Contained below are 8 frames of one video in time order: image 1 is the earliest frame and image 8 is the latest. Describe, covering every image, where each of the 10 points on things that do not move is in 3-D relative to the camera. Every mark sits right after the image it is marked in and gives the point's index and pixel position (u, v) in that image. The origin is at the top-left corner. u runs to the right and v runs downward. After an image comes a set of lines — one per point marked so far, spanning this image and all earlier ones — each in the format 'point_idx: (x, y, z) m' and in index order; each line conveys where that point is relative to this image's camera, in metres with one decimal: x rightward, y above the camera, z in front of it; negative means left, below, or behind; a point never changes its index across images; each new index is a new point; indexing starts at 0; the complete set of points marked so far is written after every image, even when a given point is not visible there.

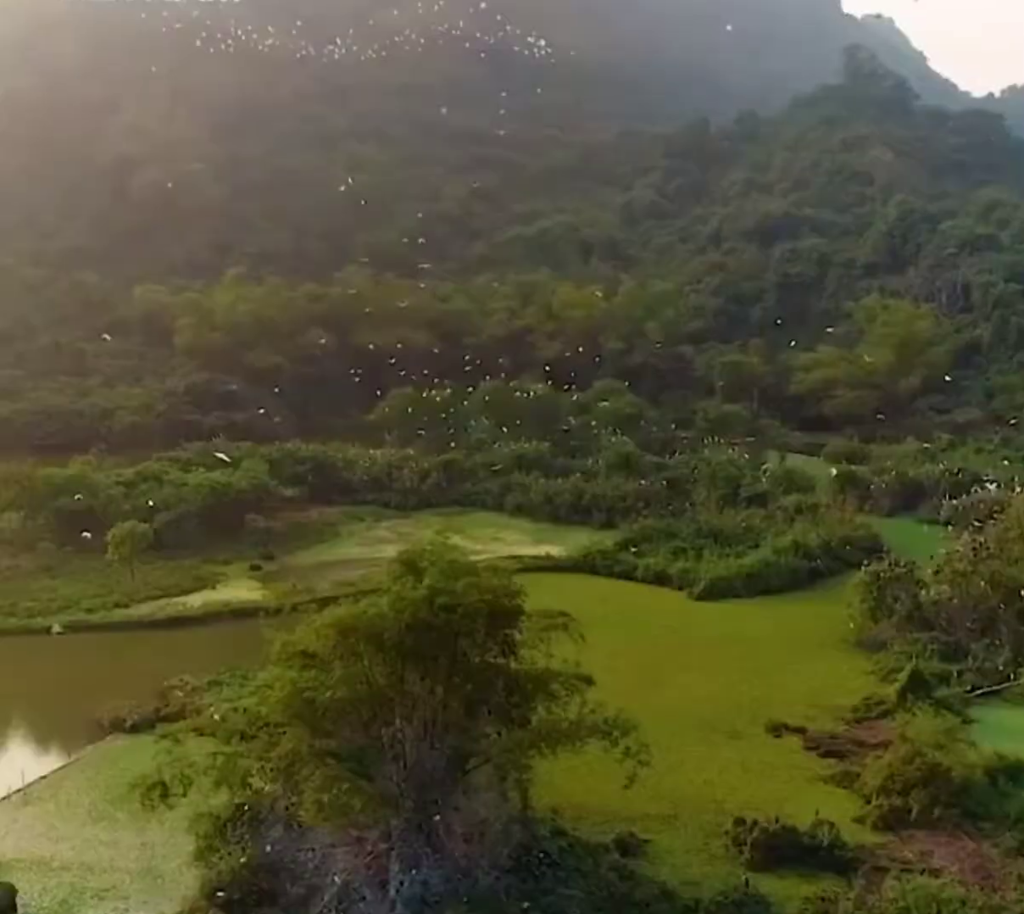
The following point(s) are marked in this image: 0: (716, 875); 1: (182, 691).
0: (+1.8, -3.6, +11.0) m
1: (-4.6, -3.3, +17.9) m
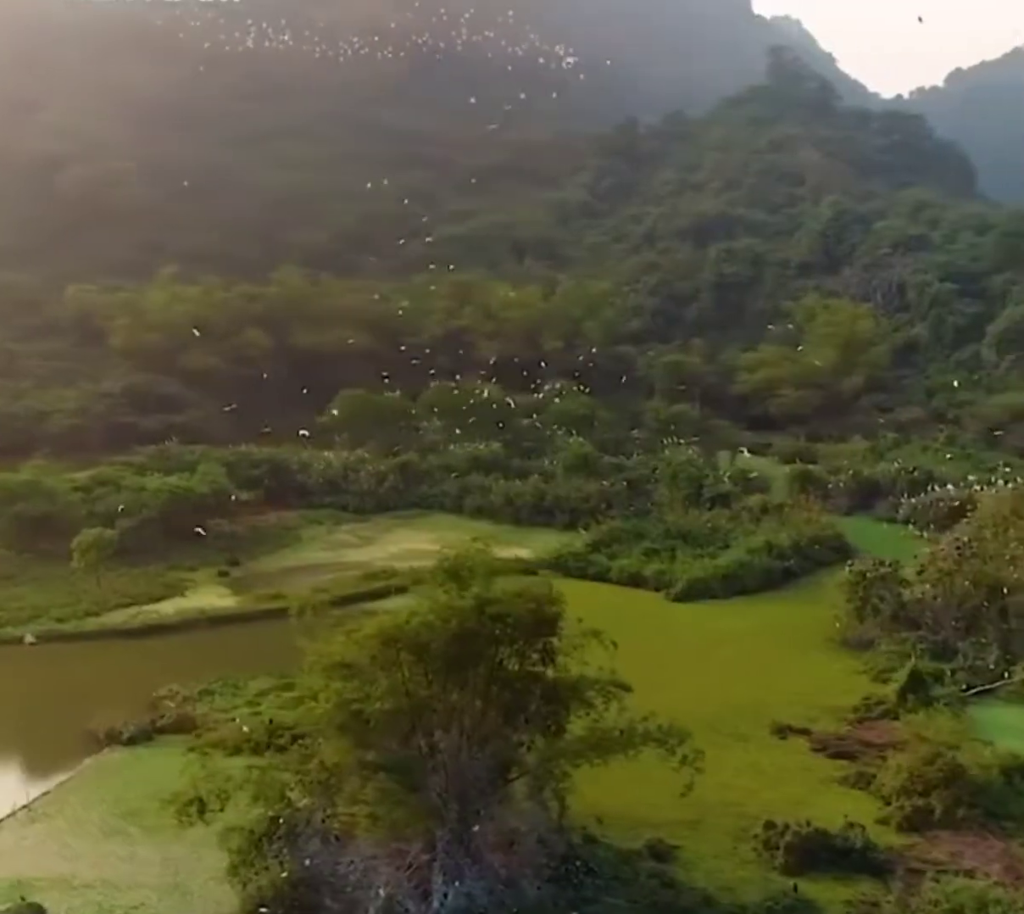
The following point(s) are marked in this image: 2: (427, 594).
0: (+2.1, -3.6, +10.9) m
1: (-4.6, -3.4, +17.5) m
2: (-0.6, -1.1, +10.0) m
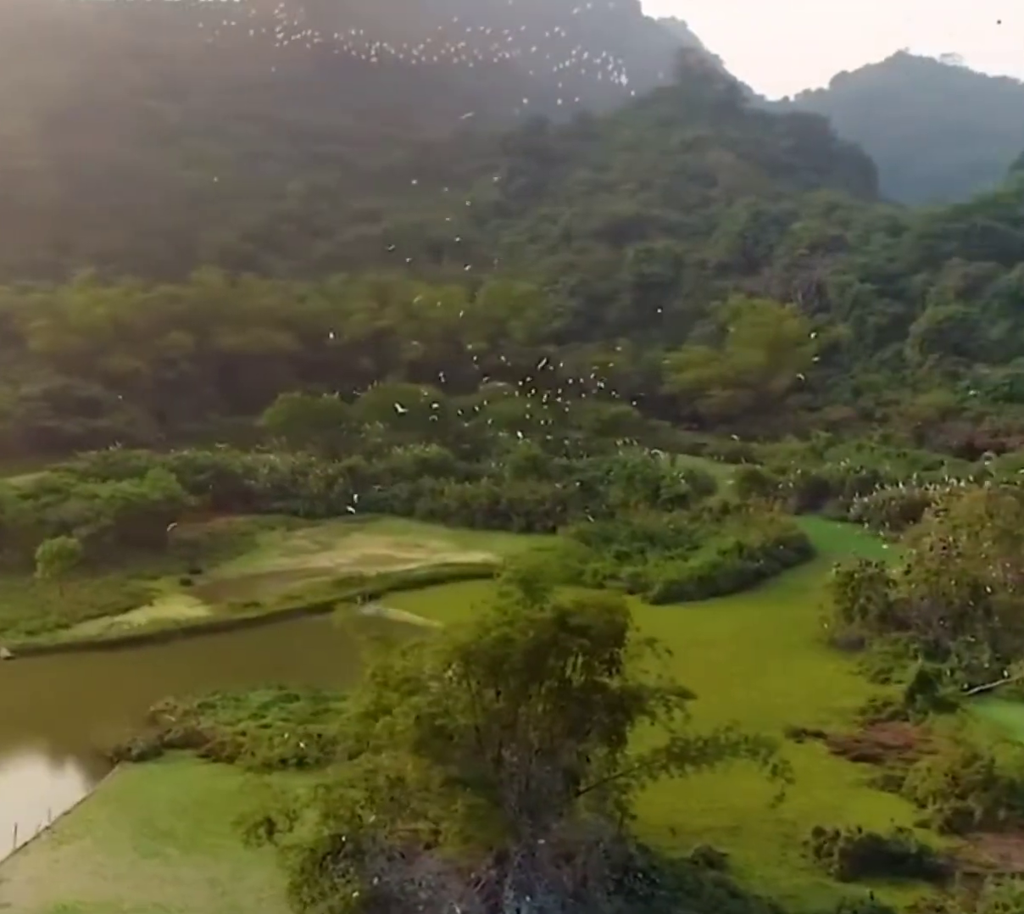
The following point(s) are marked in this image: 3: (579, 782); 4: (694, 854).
0: (+2.6, -3.7, +10.8) m
1: (-4.5, -3.5, +17.1) m
2: (-0.1, -1.1, +9.8) m
3: (+0.5, -2.5, +9.9) m
4: (+1.6, -3.5, +11.2) m
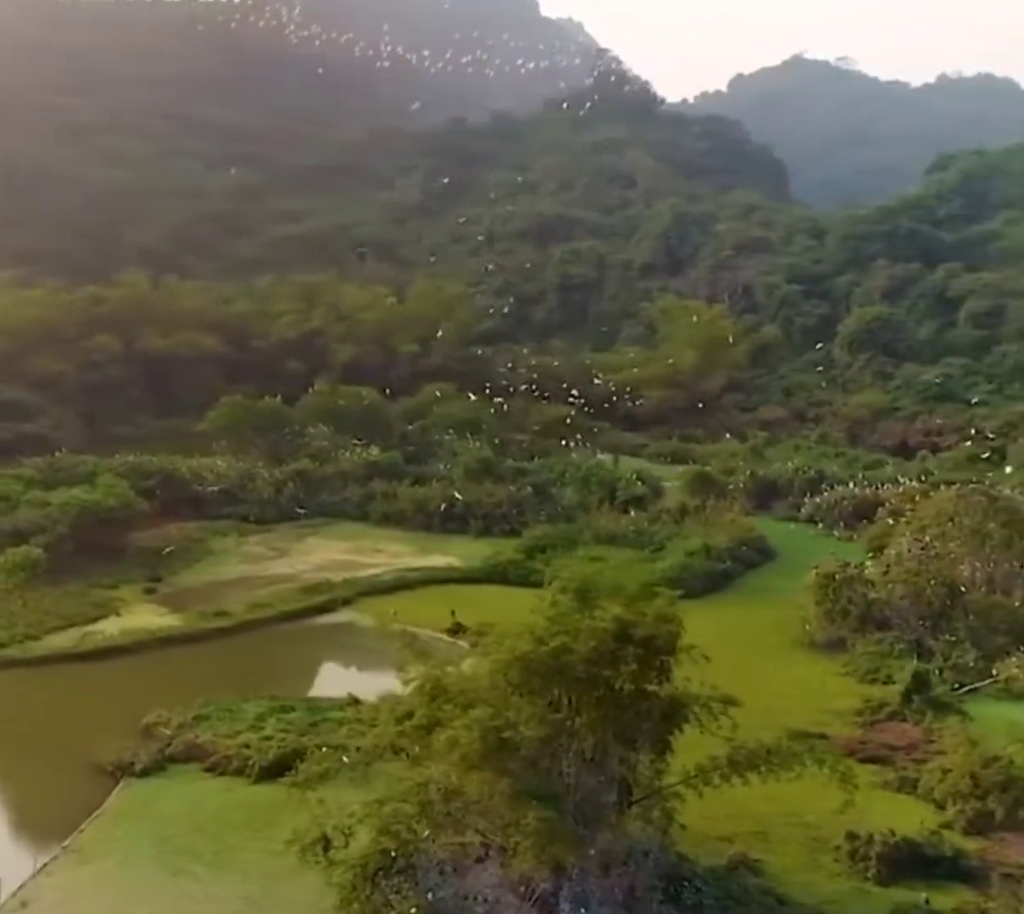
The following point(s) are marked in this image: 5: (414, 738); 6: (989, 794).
0: (+2.9, -3.7, +10.9) m
1: (-4.5, -3.6, +16.7) m
2: (+0.3, -1.2, +9.7) m
3: (+0.9, -2.6, +9.8) m
4: (+1.9, -3.5, +11.1) m
5: (-0.8, -2.1, +9.7) m
6: (+4.7, -3.4, +12.7) m
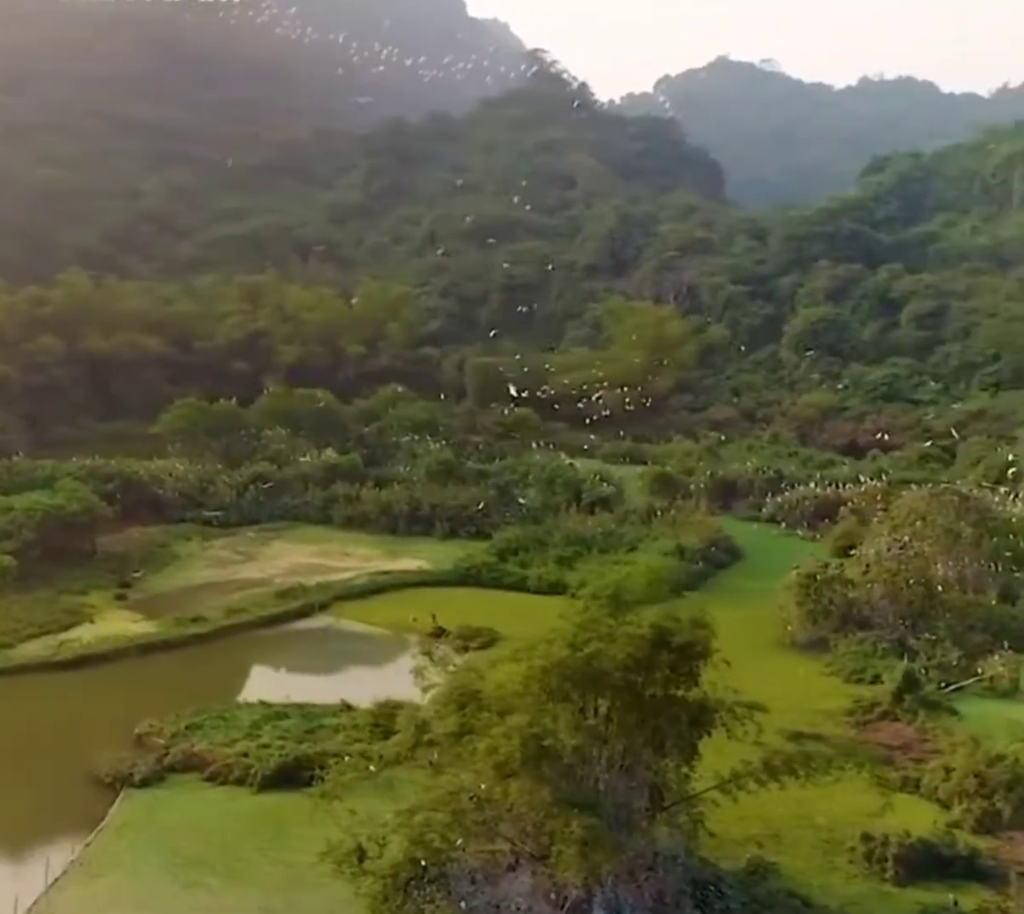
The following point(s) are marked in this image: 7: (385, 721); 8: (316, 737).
0: (+3.1, -3.8, +10.9) m
1: (-4.5, -3.6, +16.5) m
2: (+0.5, -1.3, +9.7) m
3: (+1.1, -2.6, +9.8) m
4: (+2.1, -3.6, +11.2) m
5: (-0.5, -2.2, +9.7) m
6: (+4.9, -3.4, +12.8) m
7: (-1.6, -3.4, +16.5) m
8: (-2.5, -3.6, +16.4) m
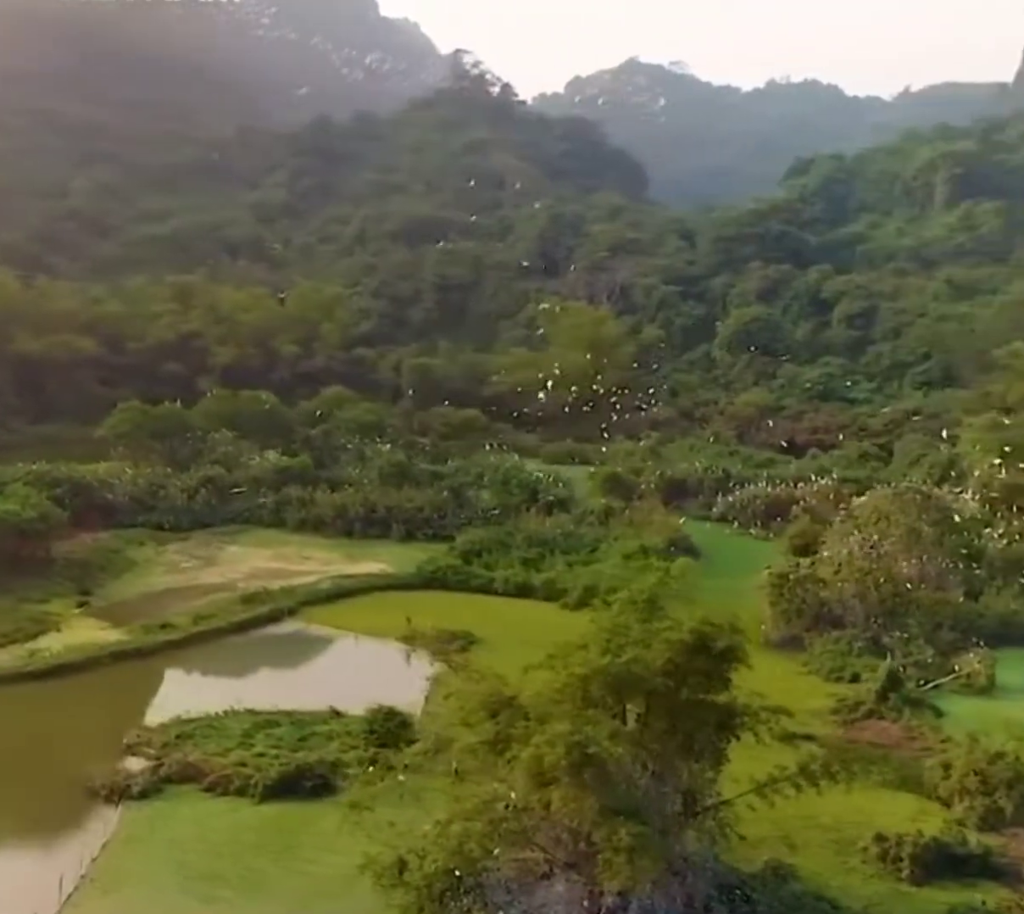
0: (+3.3, -3.8, +11.1) m
1: (-4.6, -3.7, +16.3) m
2: (+0.8, -1.3, +9.7) m
3: (+1.4, -2.7, +9.9) m
4: (+2.3, -3.6, +11.3) m
5: (-0.3, -2.3, +9.7) m
6: (+5.0, -3.4, +13.1) m
7: (-1.7, -3.5, +16.4) m
8: (-2.6, -3.7, +16.3) m
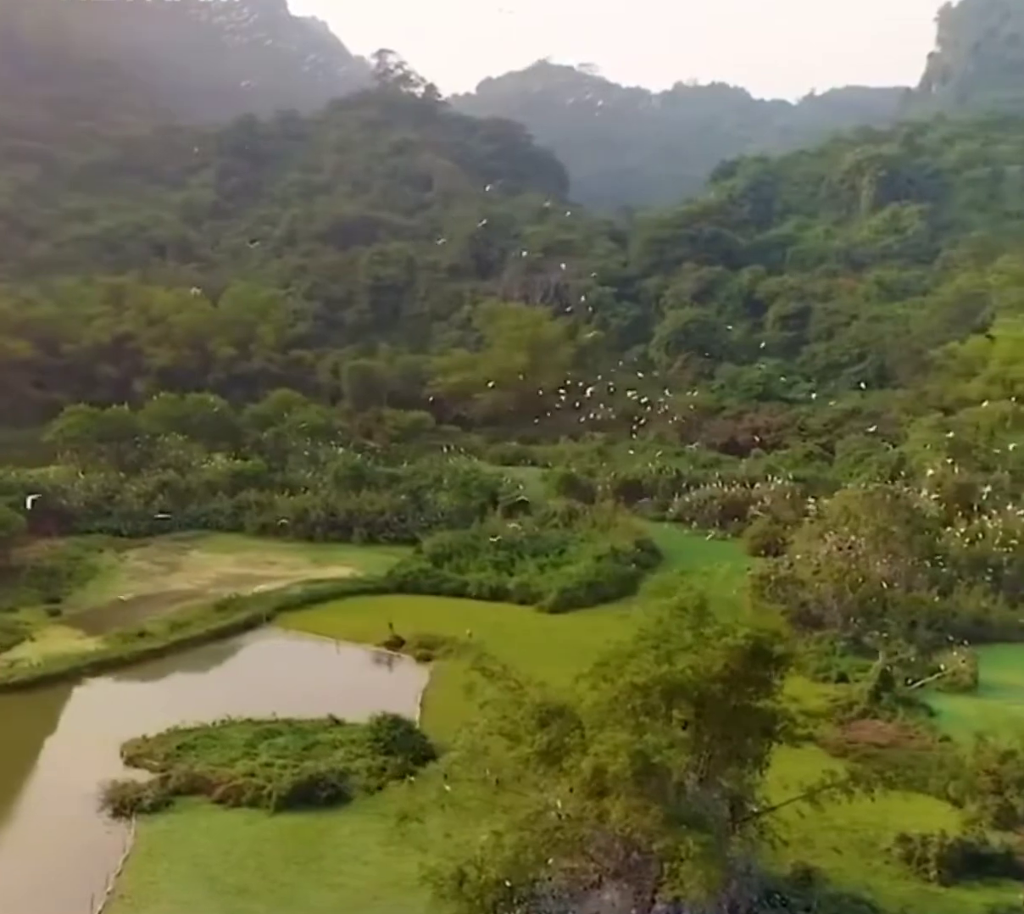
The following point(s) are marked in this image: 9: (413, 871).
0: (+3.6, -3.9, +11.3) m
1: (-4.5, -3.8, +16.2) m
2: (+1.1, -1.4, +9.8) m
3: (+1.8, -2.7, +10.0) m
4: (+2.6, -3.7, +11.5) m
5: (+0.1, -2.3, +9.7) m
6: (+5.2, -3.5, +13.4) m
7: (-1.6, -3.6, +16.4) m
8: (-2.5, -3.8, +16.2) m
9: (-0.9, -4.0, +12.3) m
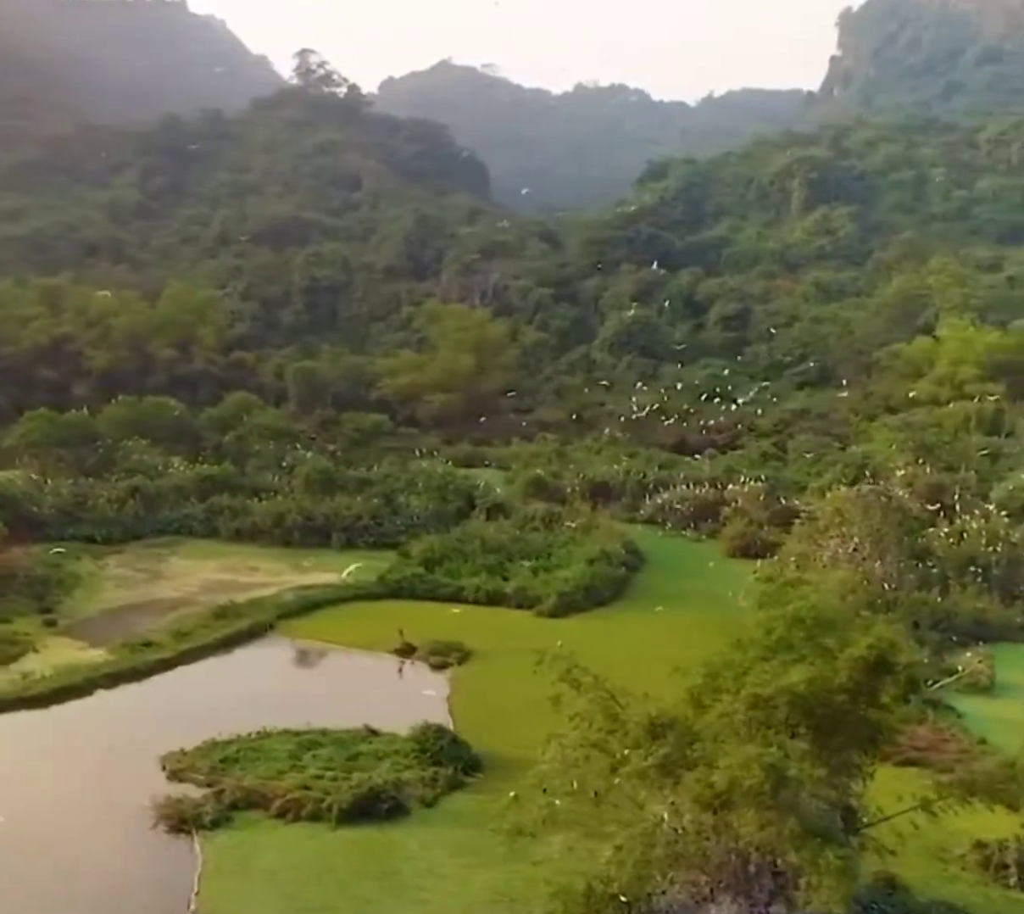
0: (+4.4, -3.9, +11.5) m
1: (-3.8, -4.0, +16.0) m
2: (+2.0, -1.5, +9.9) m
3: (+2.6, -2.8, +10.1) m
4: (+3.4, -3.8, +11.6) m
5: (+1.0, -2.4, +9.7) m
6: (+5.9, -3.6, +13.6) m
7: (-1.0, -3.7, +16.4) m
8: (-1.9, -3.9, +16.1) m
9: (-0.2, -4.1, +12.3) m
